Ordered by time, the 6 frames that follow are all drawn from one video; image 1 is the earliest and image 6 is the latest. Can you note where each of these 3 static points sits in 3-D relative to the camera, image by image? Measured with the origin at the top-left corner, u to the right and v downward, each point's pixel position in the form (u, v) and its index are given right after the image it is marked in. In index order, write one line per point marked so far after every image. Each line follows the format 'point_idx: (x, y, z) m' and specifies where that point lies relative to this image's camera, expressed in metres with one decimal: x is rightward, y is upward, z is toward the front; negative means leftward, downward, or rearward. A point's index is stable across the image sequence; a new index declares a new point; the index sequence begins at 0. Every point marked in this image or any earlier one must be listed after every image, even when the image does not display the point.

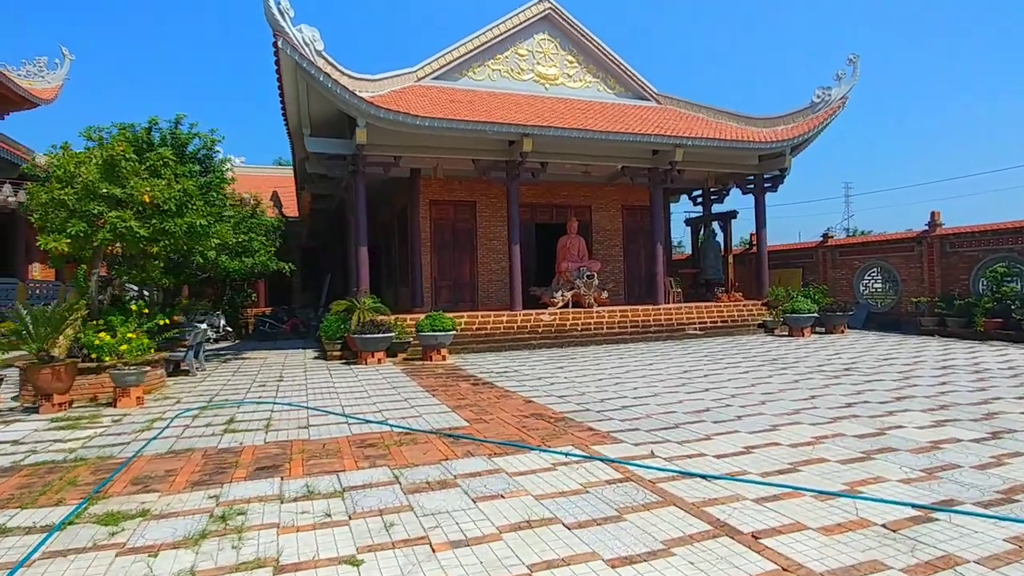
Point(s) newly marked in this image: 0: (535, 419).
0: (+0.2, -1.2, +5.2) m
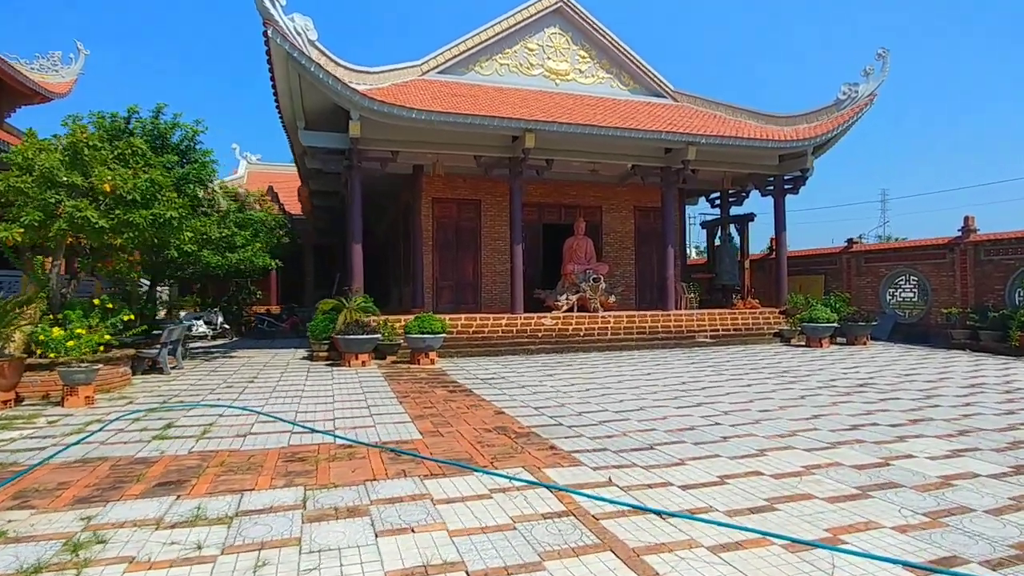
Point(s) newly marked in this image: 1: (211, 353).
0: (-0.1, -1.2, +4.7) m
1: (-5.4, -1.1, +10.5) m
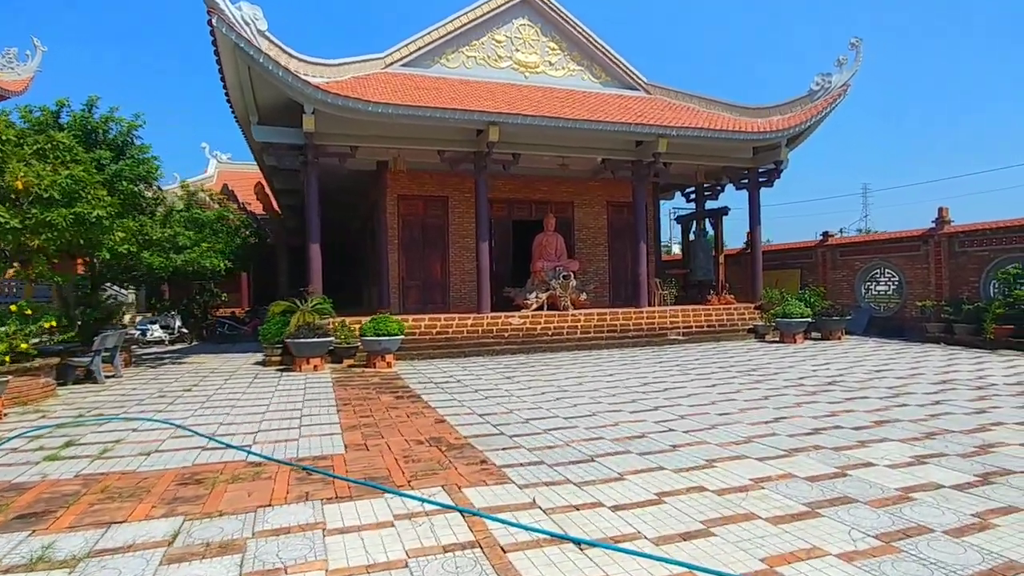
0: (-0.6, -1.1, +4.3) m
1: (-6.0, -1.2, +10.0) m
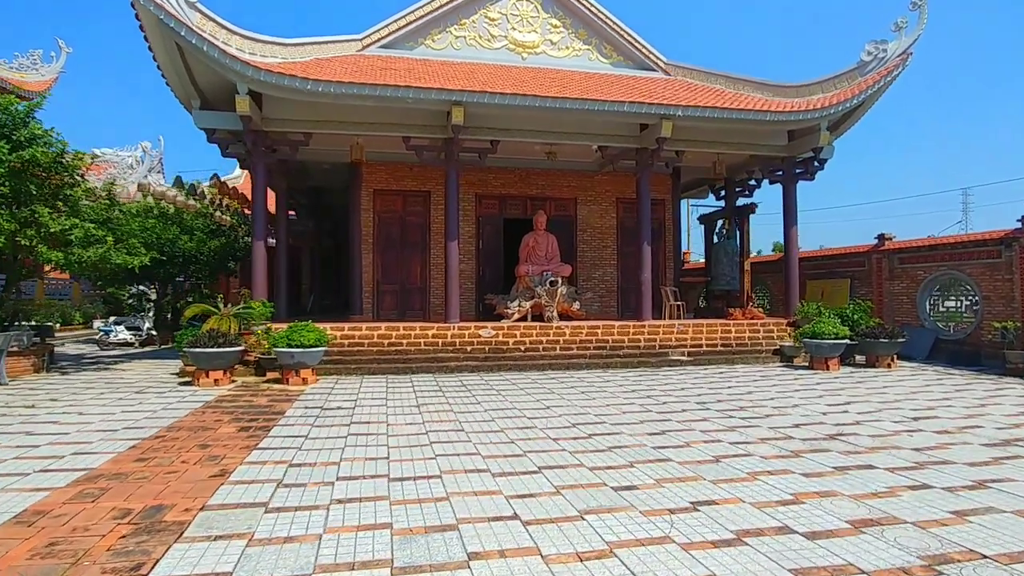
0: (-1.9, -1.1, +2.9) m
1: (-6.5, -1.2, +9.1) m
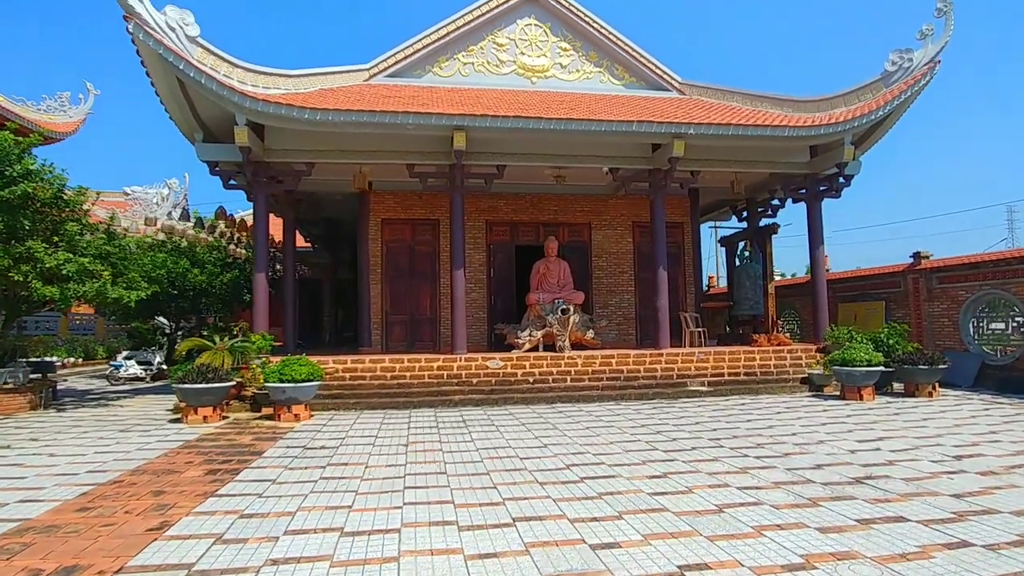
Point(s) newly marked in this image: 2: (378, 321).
0: (-2.1, -1.3, +2.5) m
1: (-6.4, -1.7, +9.0) m
2: (-2.5, -0.6, +11.1) m
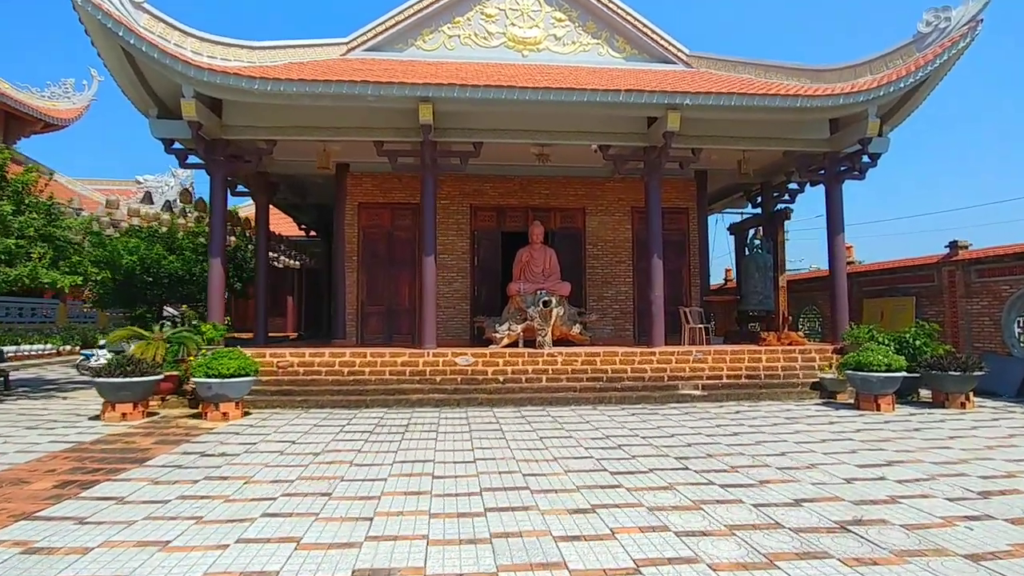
0: (-2.8, -1.2, +1.8) m
1: (-6.8, -1.5, +8.5) m
2: (-2.8, -0.4, +10.3) m
